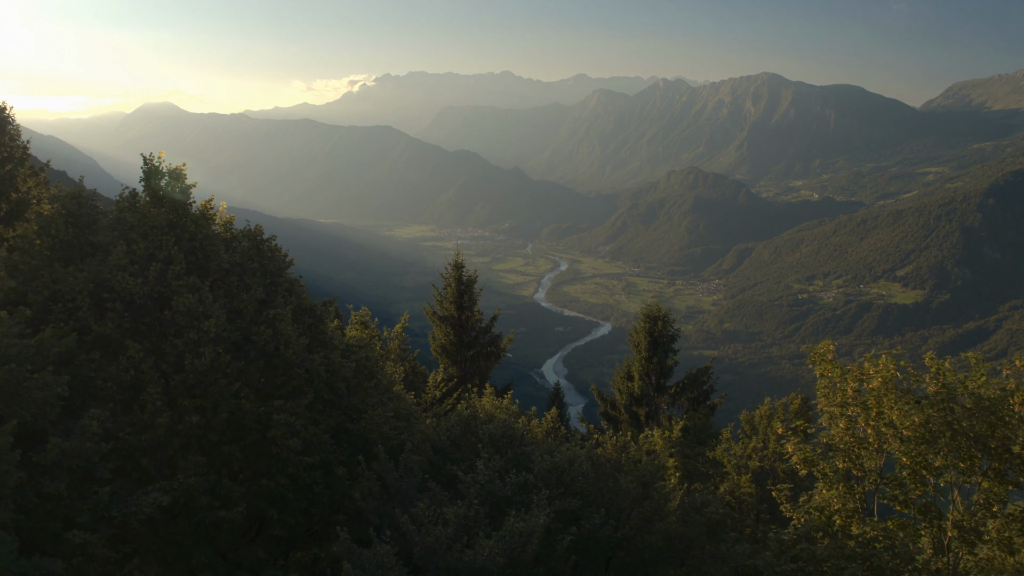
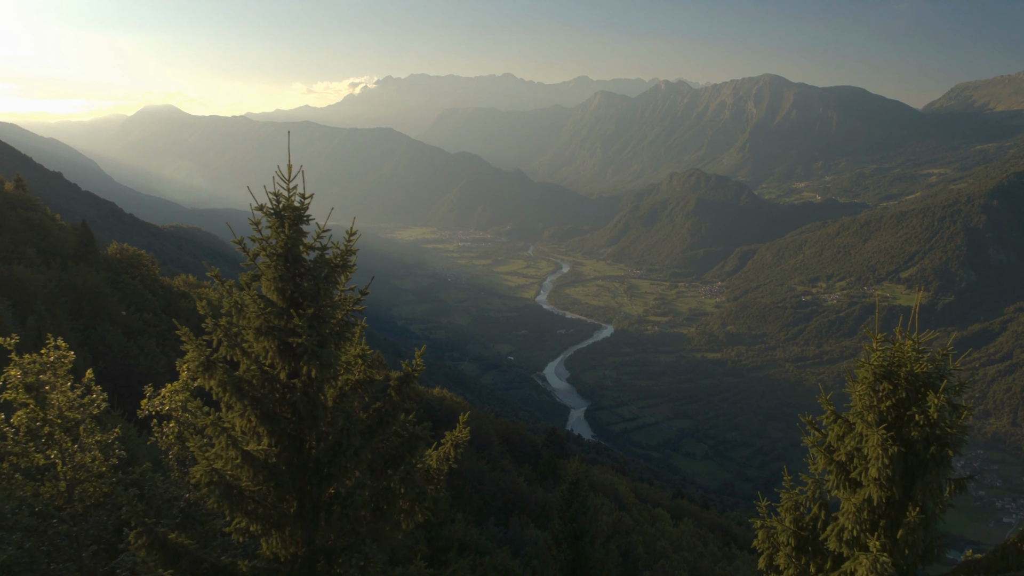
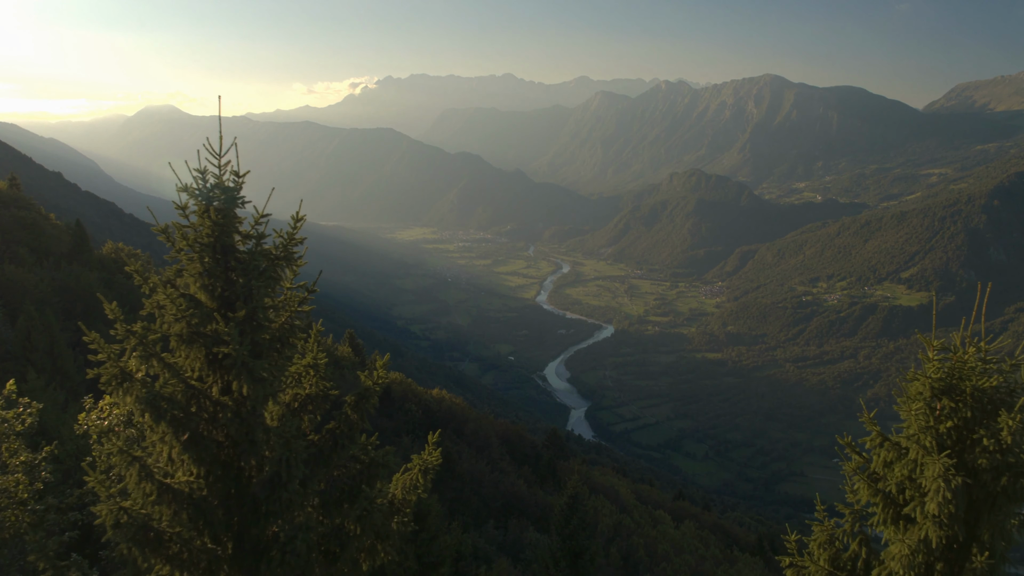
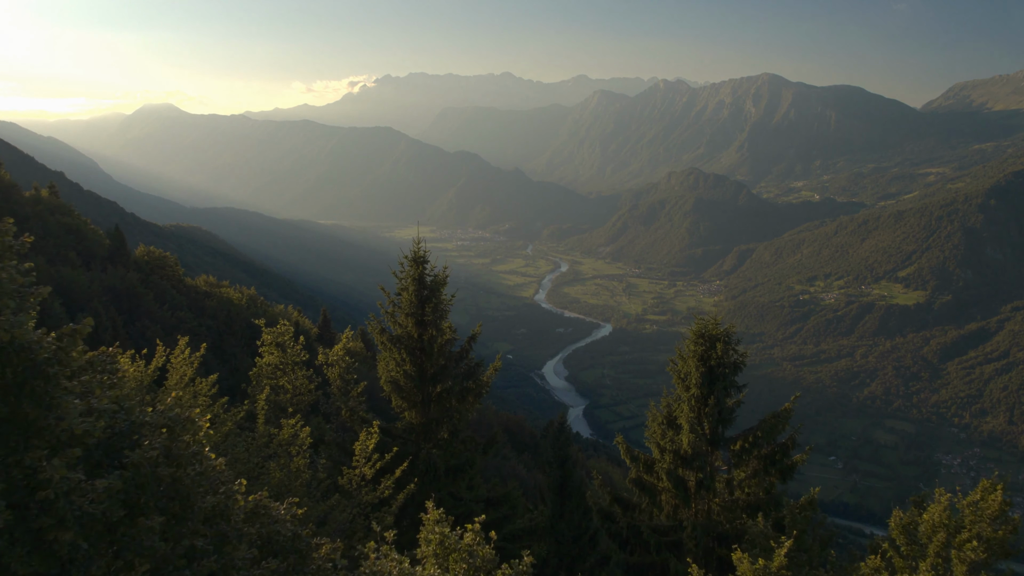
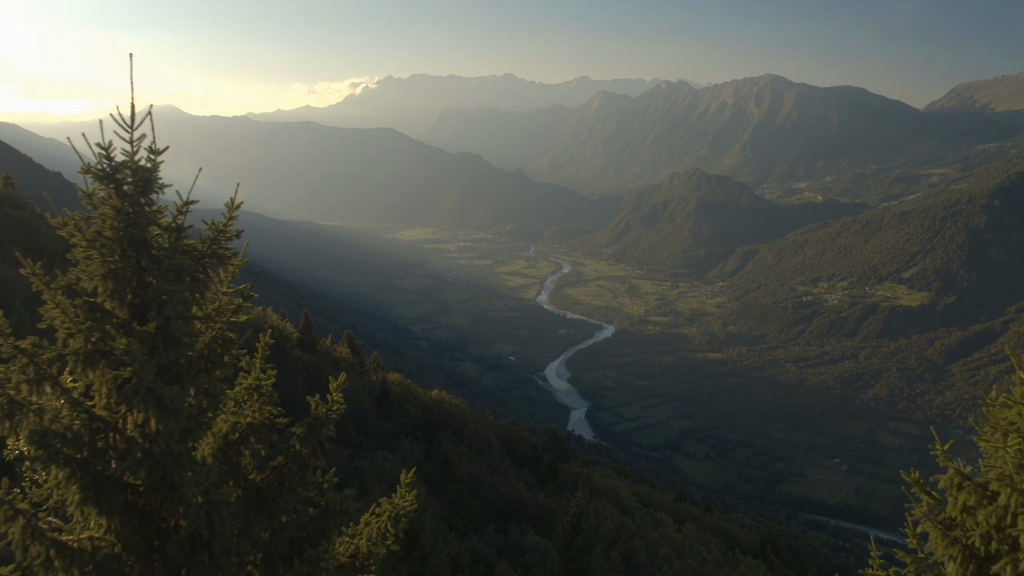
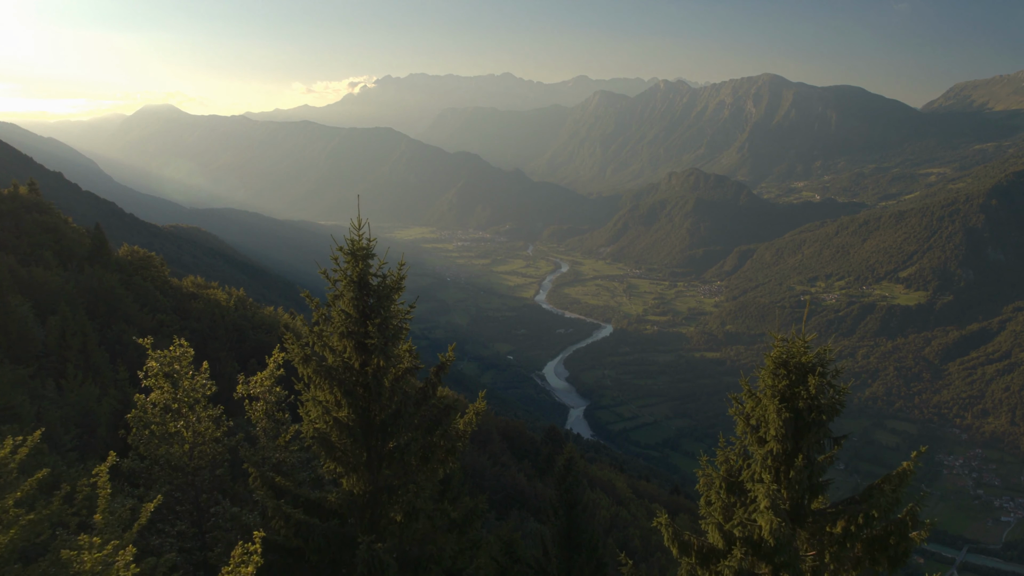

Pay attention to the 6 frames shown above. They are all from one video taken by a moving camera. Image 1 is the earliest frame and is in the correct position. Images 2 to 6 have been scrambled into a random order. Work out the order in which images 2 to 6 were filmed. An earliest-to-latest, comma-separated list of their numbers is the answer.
4, 6, 2, 3, 5
